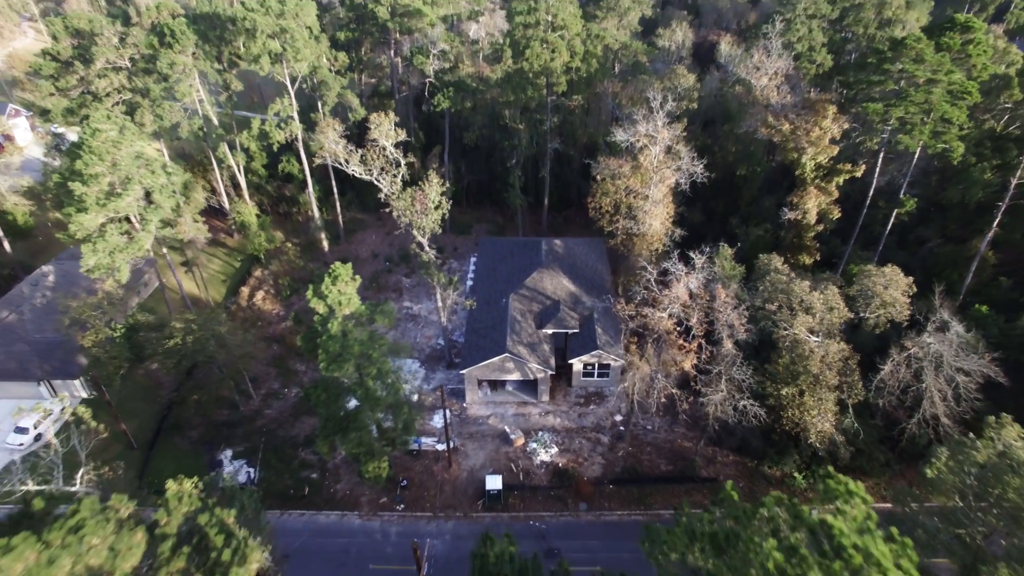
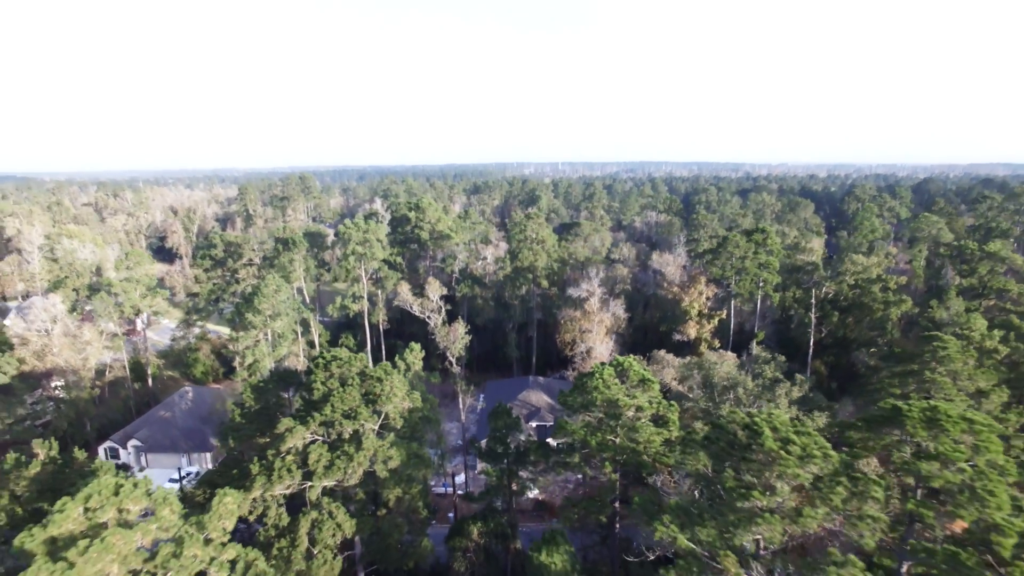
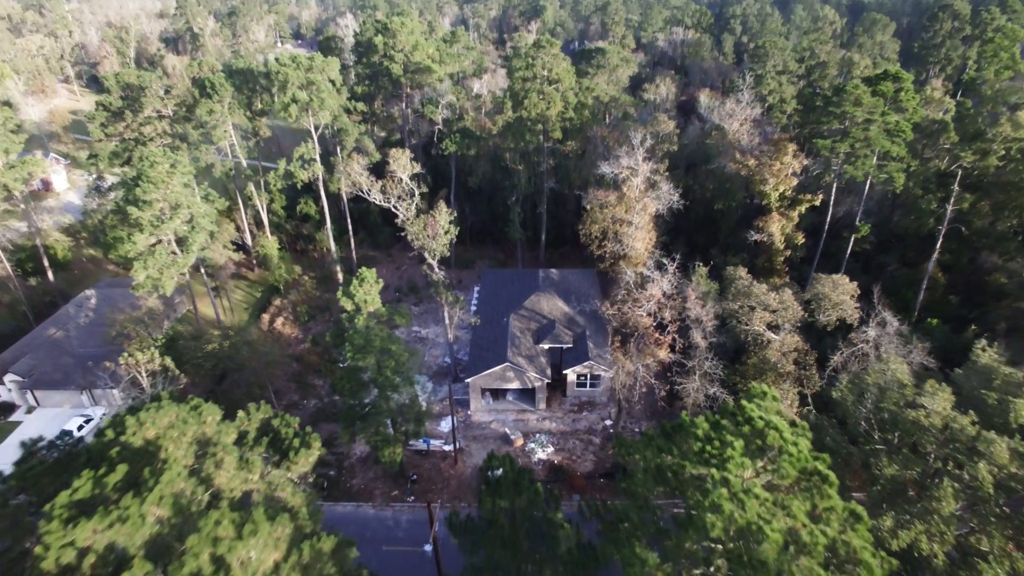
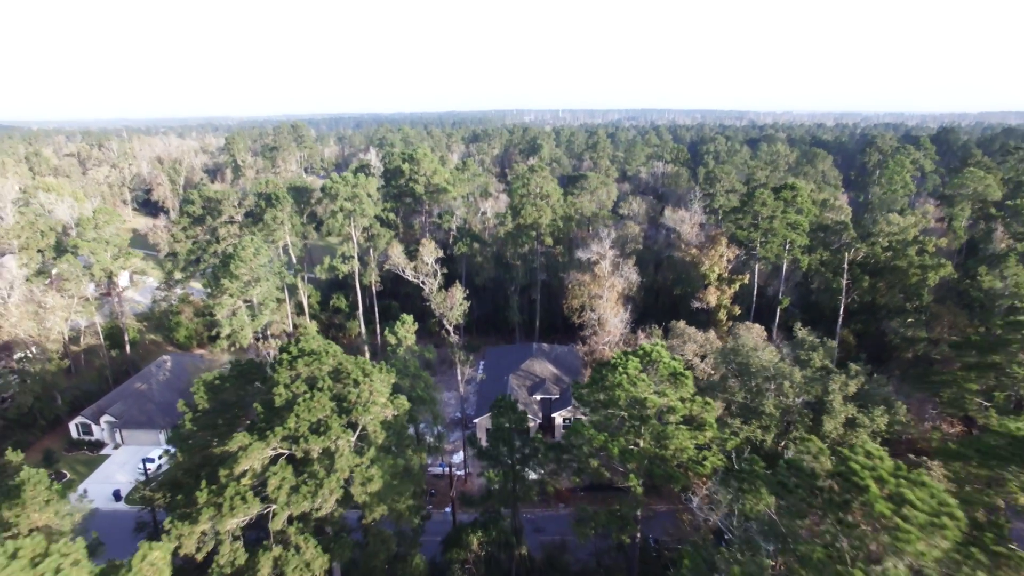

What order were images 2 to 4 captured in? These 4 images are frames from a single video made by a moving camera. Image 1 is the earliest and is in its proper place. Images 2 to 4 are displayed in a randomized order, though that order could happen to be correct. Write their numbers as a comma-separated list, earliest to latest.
3, 4, 2
